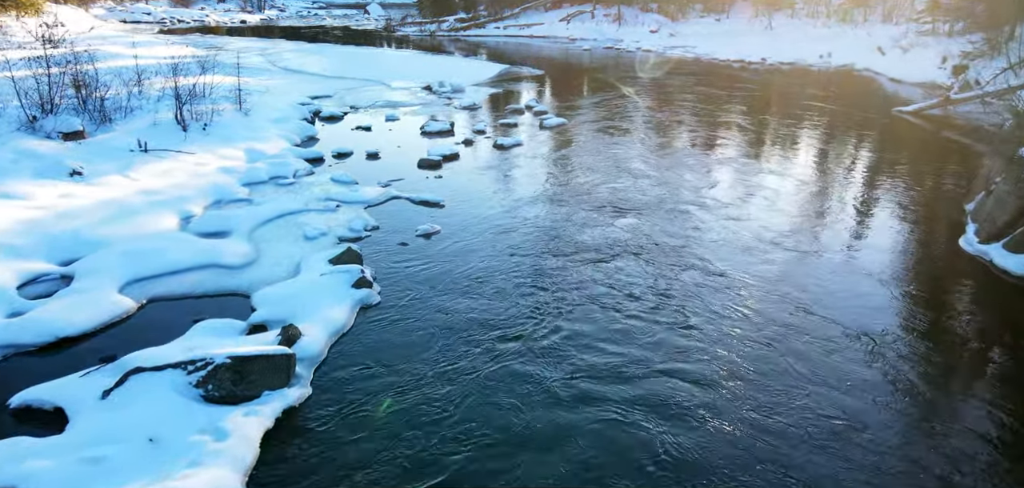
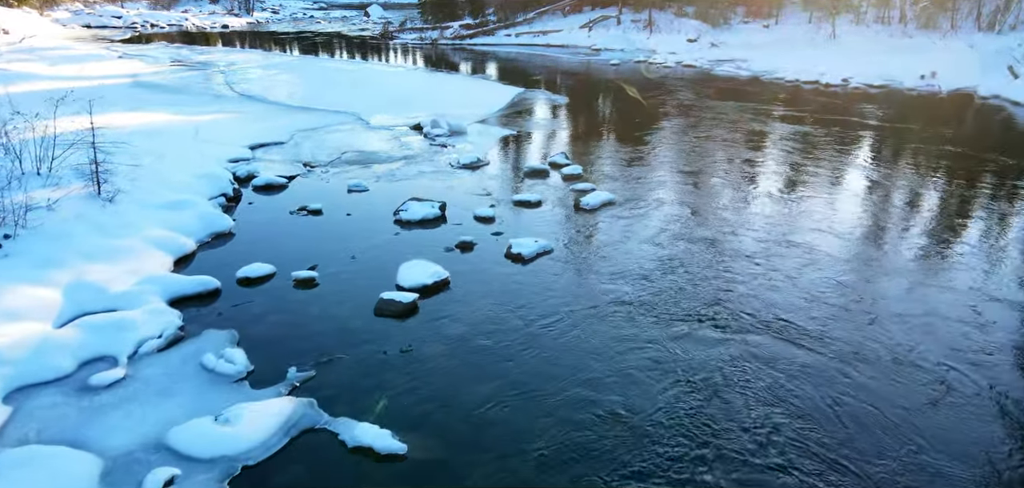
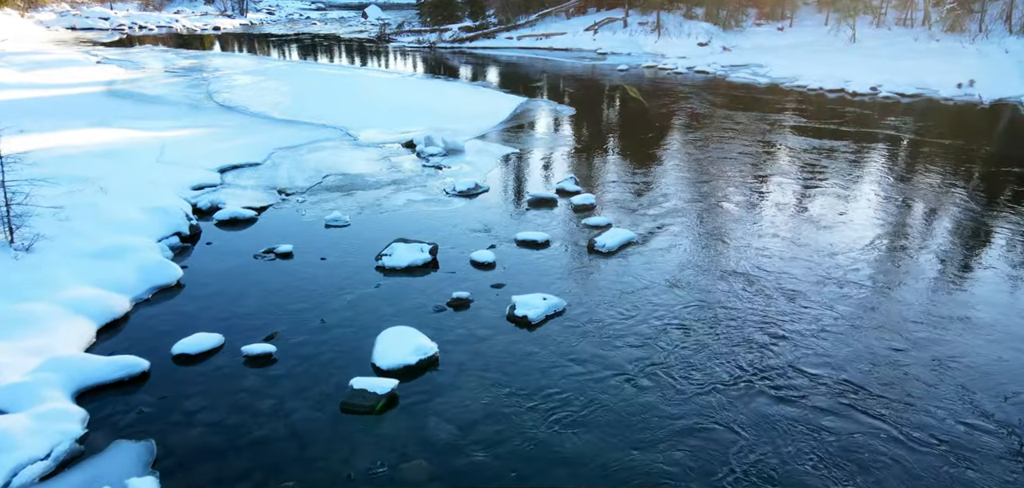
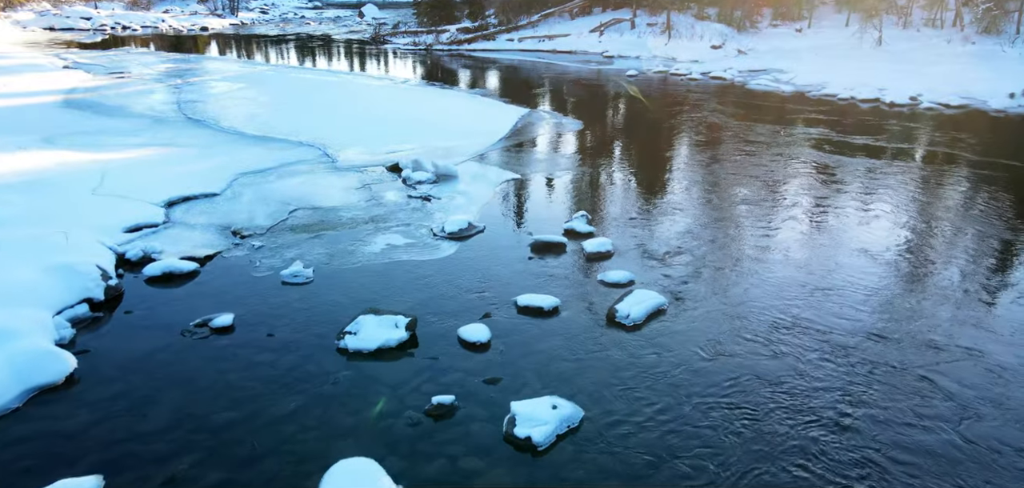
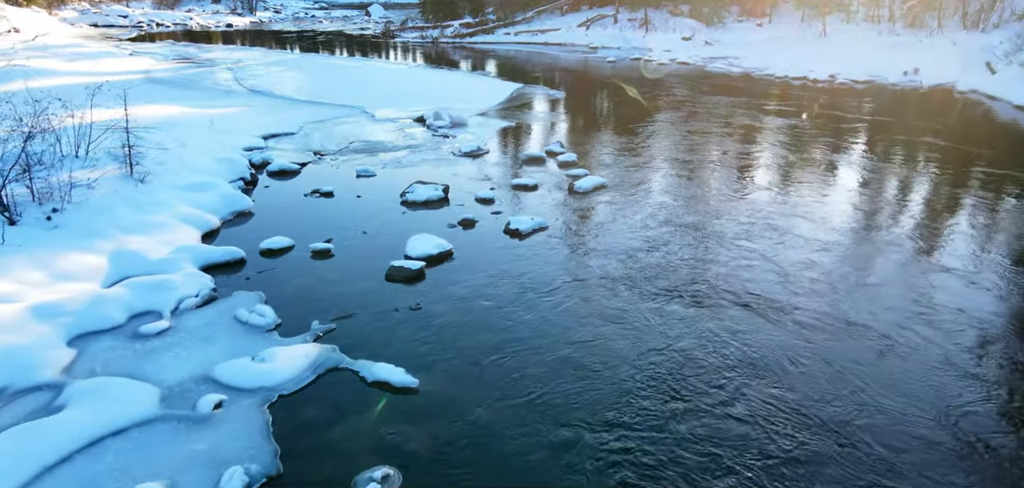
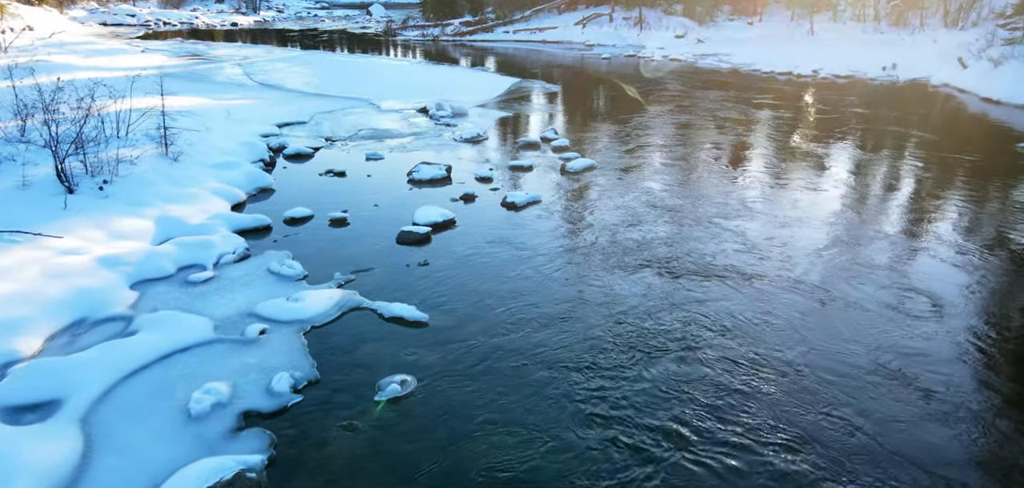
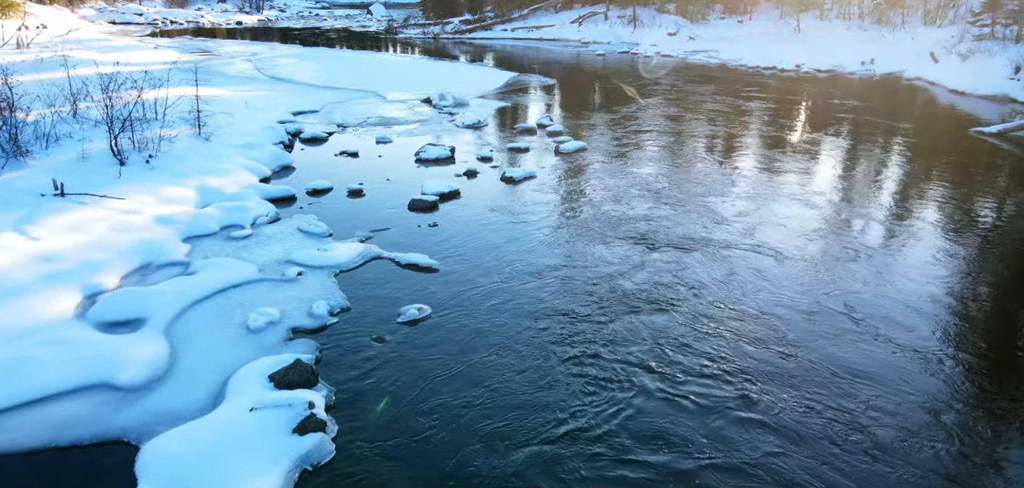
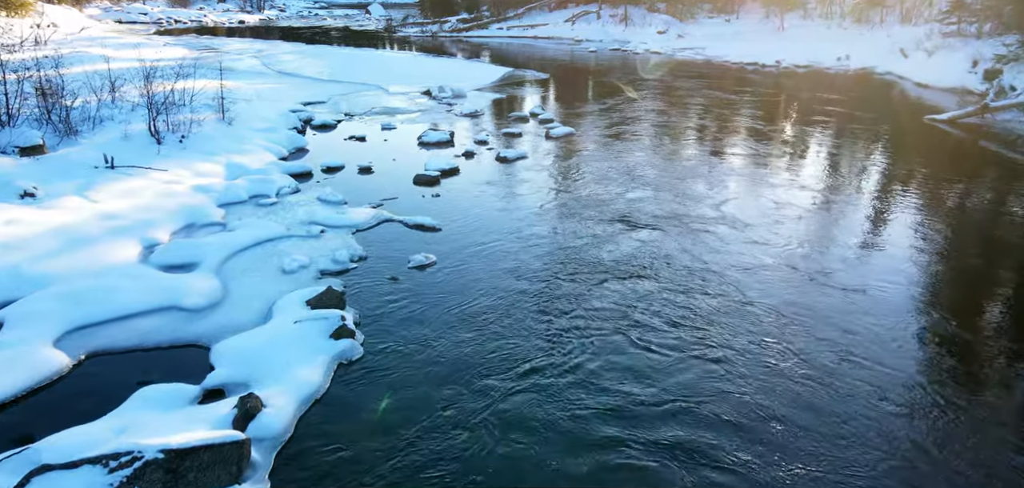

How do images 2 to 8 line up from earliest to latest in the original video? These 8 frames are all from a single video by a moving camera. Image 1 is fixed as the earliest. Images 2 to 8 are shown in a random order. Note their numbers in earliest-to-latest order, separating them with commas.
8, 7, 6, 5, 2, 3, 4
